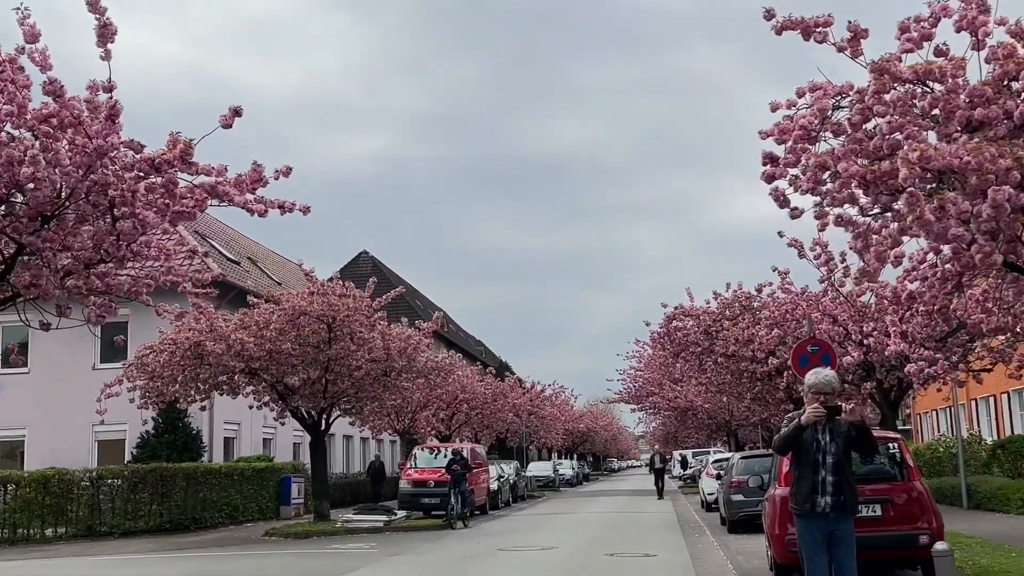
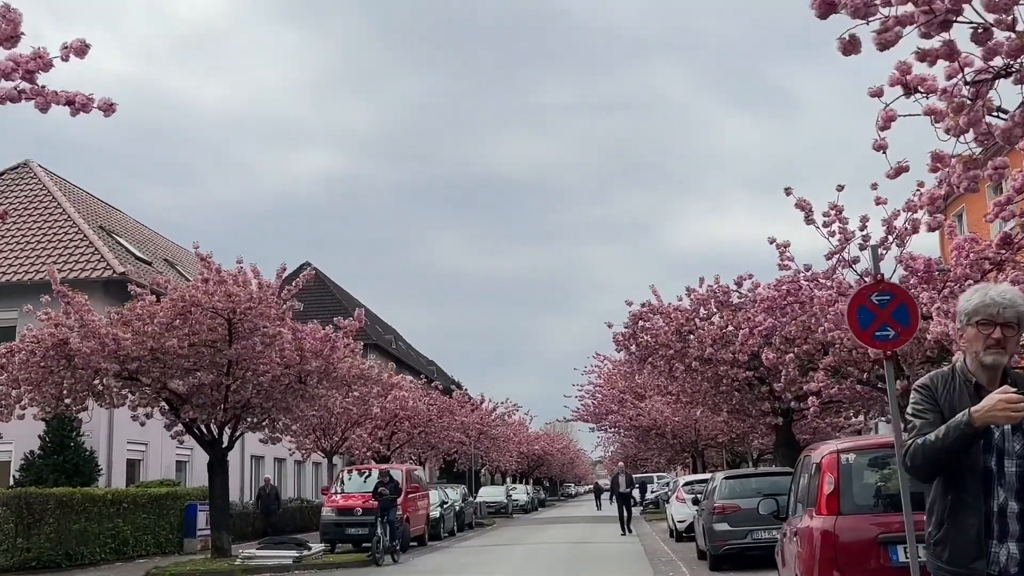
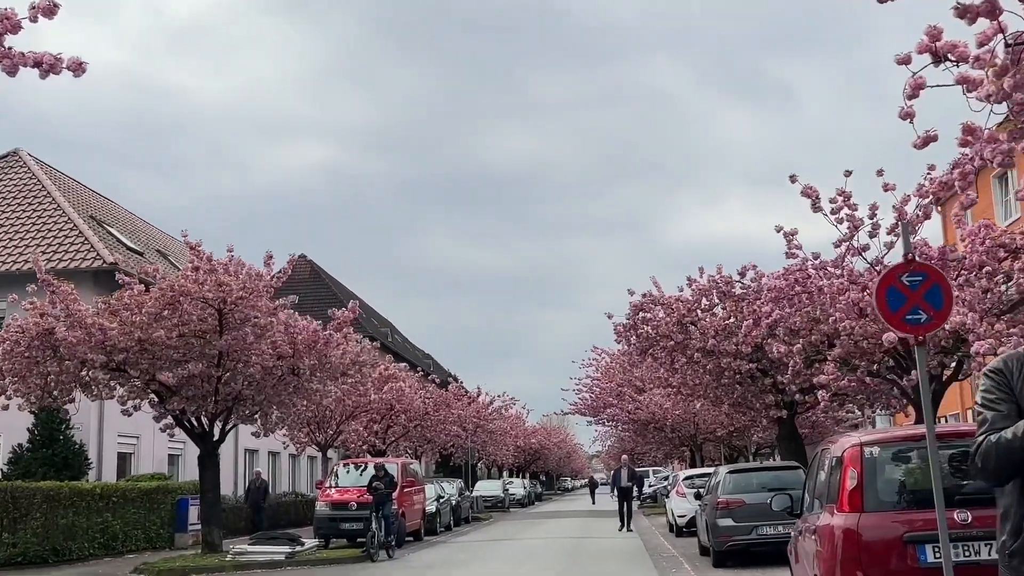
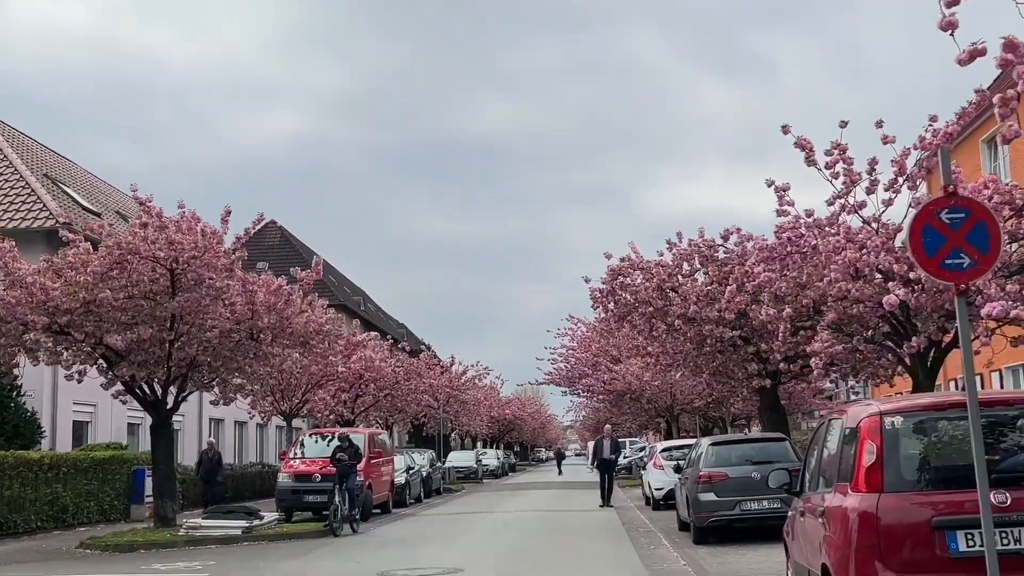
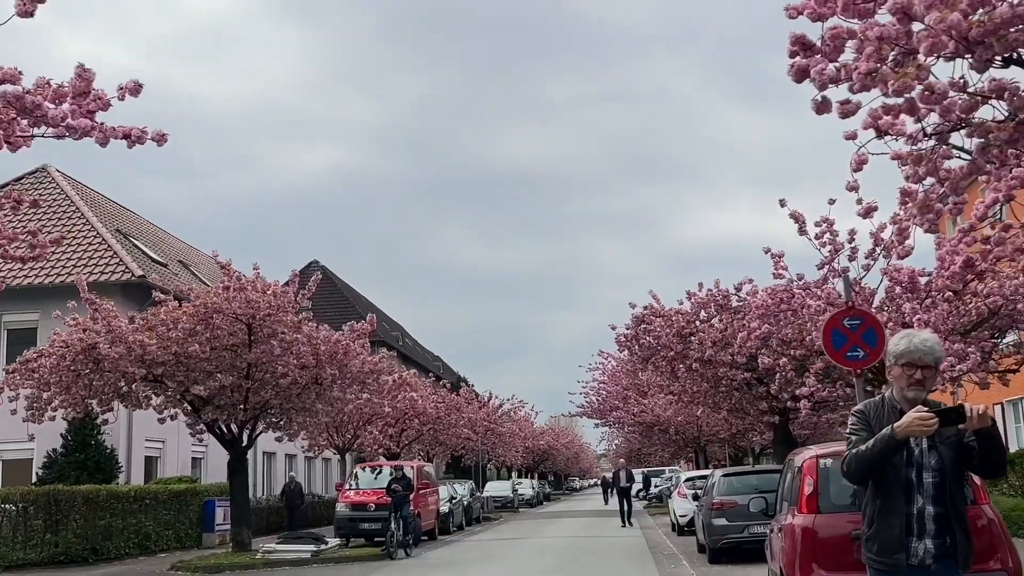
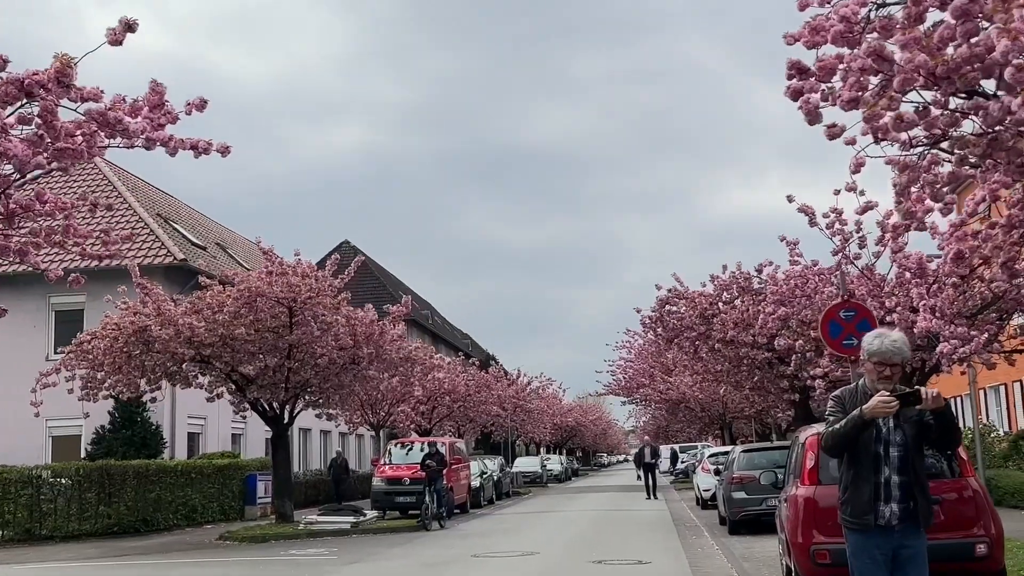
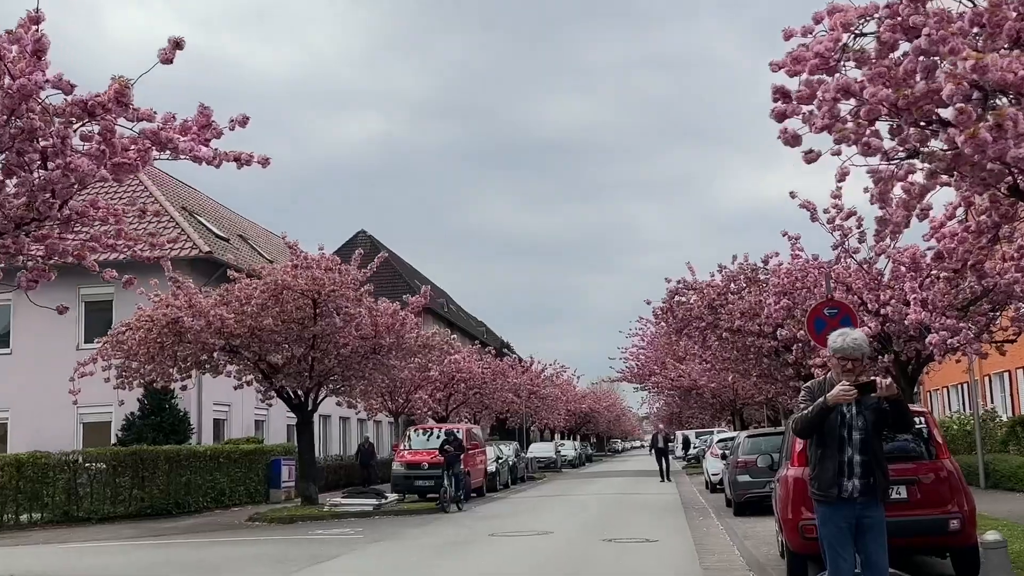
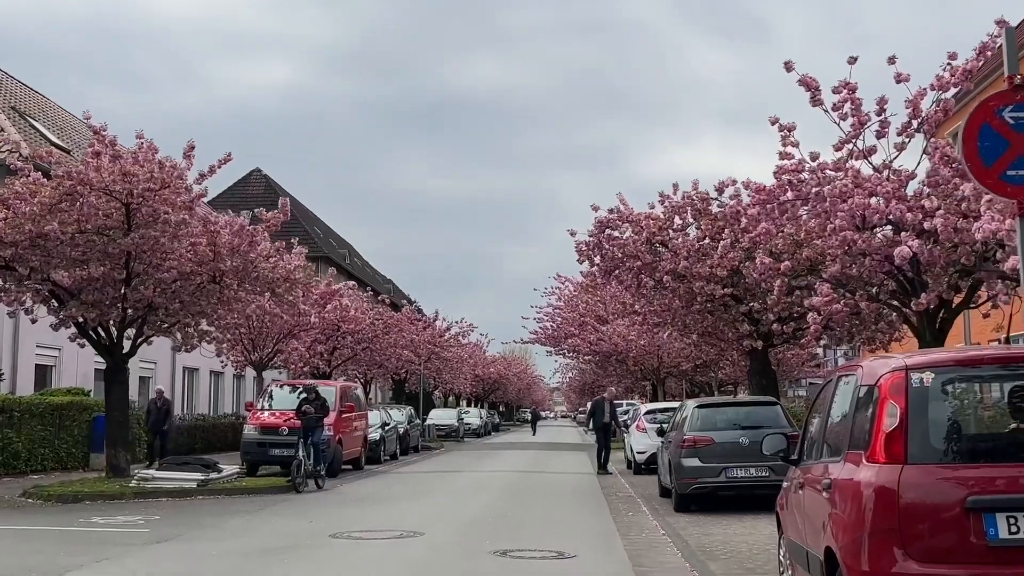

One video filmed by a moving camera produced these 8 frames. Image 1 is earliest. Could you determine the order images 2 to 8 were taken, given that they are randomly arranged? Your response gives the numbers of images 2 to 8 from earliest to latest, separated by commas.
7, 6, 5, 2, 3, 4, 8
